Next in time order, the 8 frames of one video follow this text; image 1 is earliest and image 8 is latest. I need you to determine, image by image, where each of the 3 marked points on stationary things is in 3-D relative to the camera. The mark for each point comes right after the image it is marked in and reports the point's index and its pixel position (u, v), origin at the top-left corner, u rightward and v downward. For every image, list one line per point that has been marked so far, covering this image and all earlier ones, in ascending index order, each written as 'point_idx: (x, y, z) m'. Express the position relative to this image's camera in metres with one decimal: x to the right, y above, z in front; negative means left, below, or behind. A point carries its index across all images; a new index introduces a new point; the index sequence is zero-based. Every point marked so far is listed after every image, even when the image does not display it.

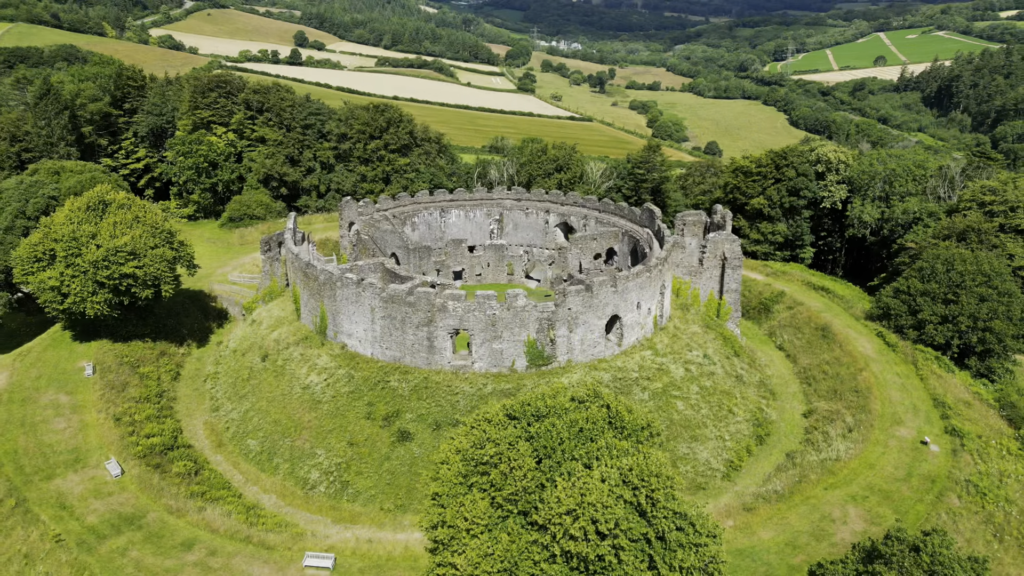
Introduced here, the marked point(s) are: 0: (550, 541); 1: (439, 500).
0: (+0.8, -5.4, +15.6) m
1: (-1.9, -5.2, +17.8) m
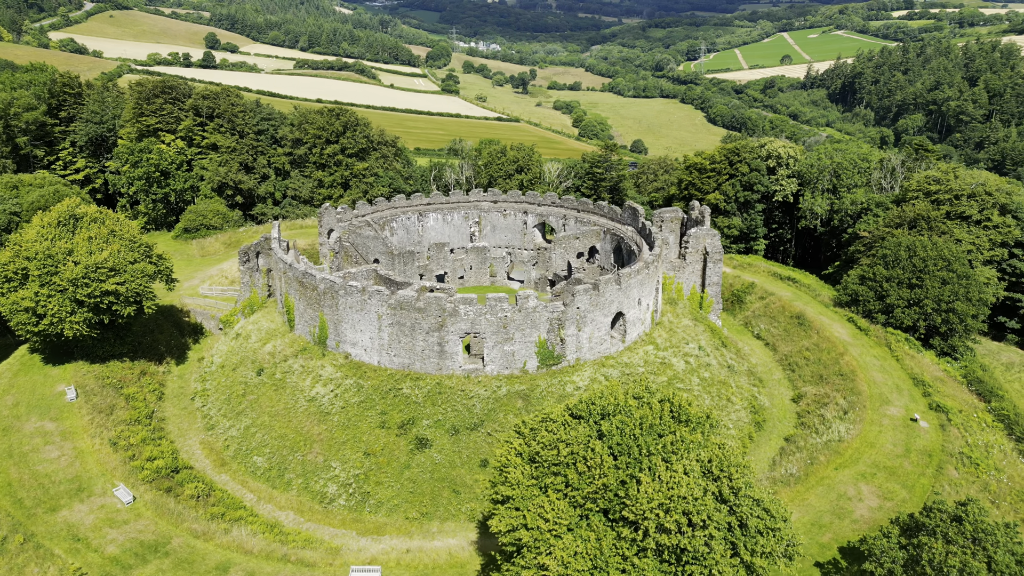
0: (+2.7, -5.4, +15.9) m
1: (-0.1, -5.2, +17.8) m
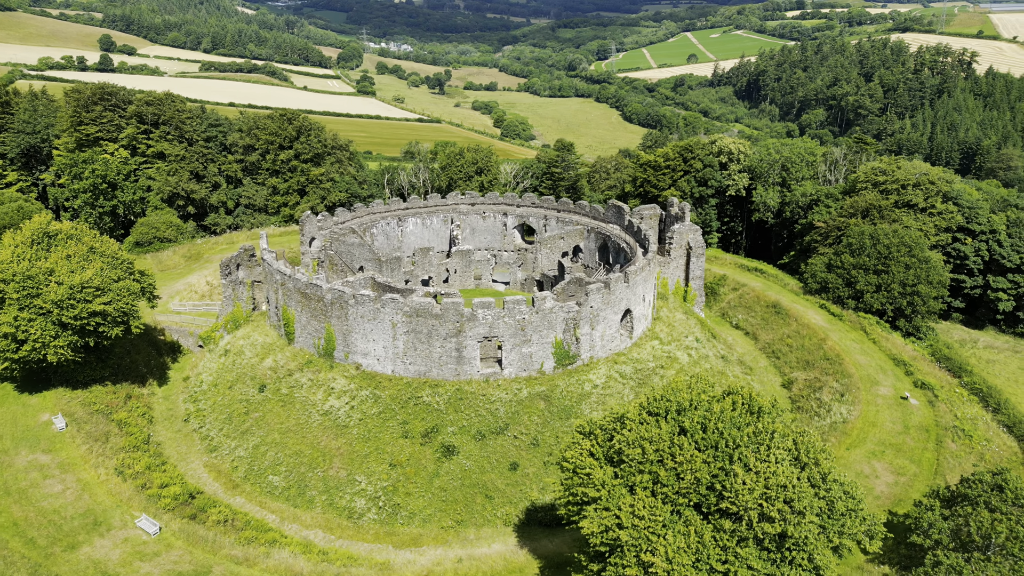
0: (+5.1, -5.3, +16.3) m
1: (+2.0, -5.3, +17.9) m
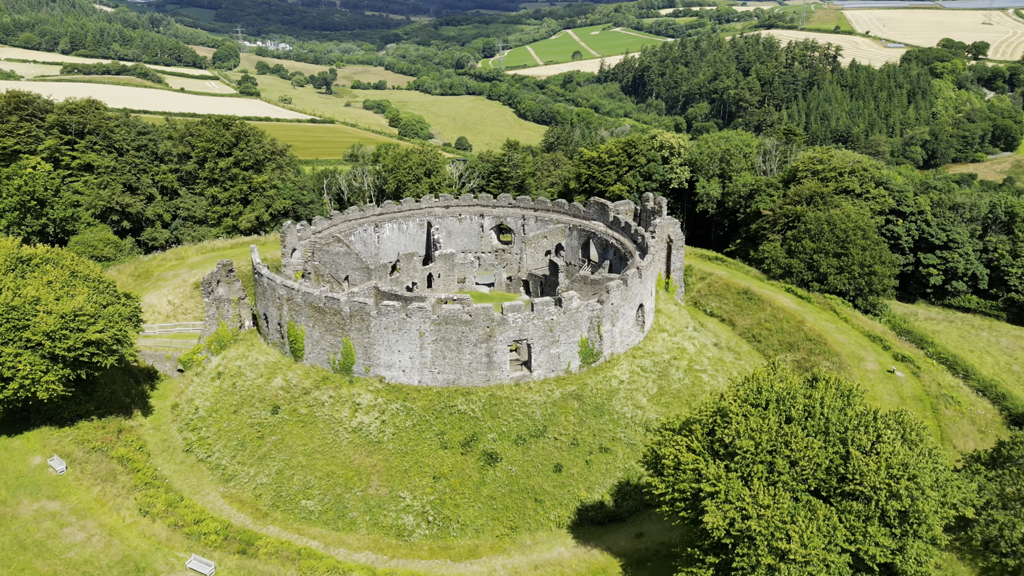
0: (+8.2, -5.1, +17.1) m
1: (+4.9, -5.2, +18.2) m
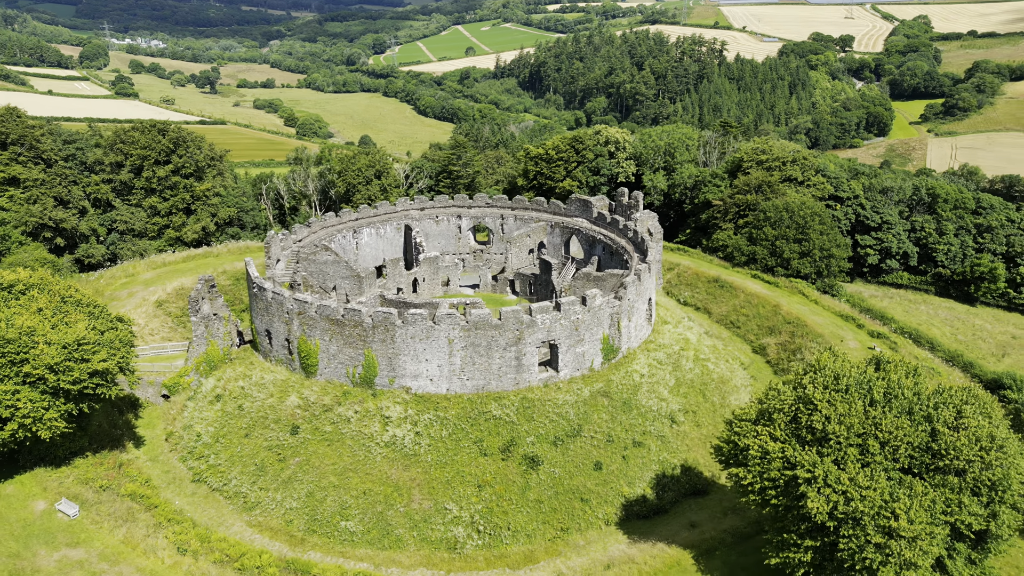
0: (+11.0, -4.7, +18.2) m
1: (+7.6, -5.0, +18.9) m
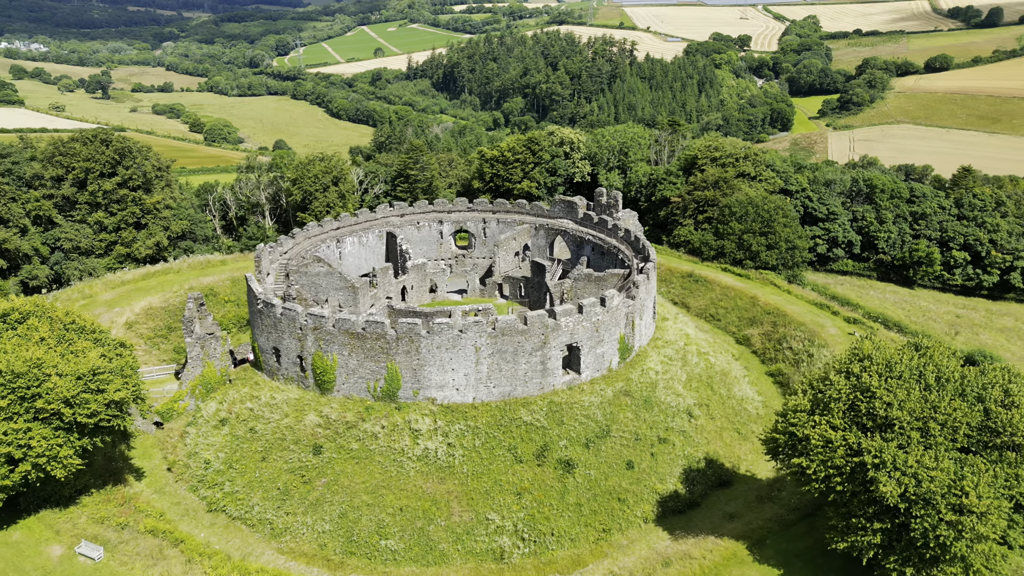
0: (+13.2, -4.4, +19.4) m
1: (+9.8, -4.8, +19.7) m
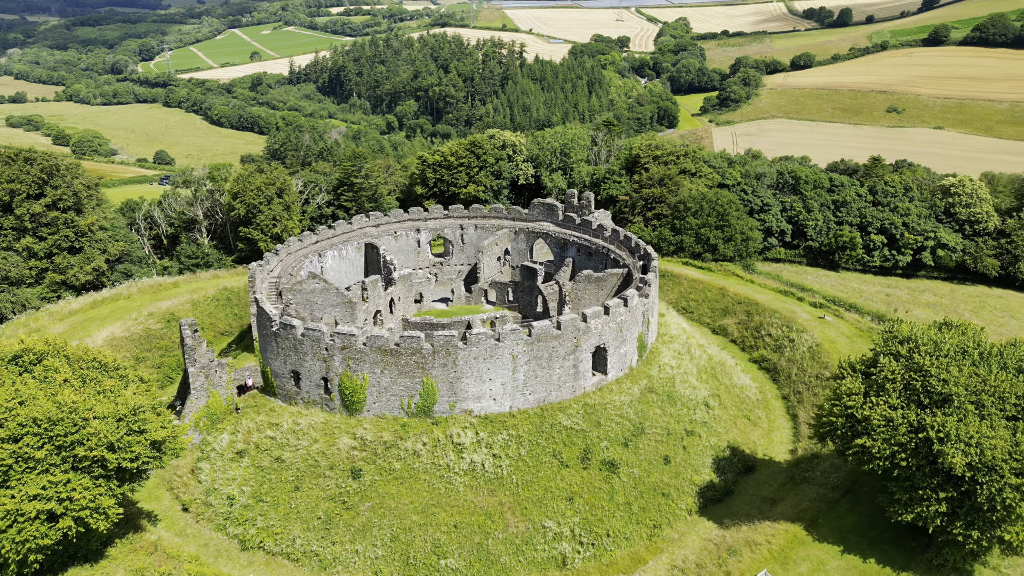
0: (+15.7, -3.7, +21.4) m
1: (+12.4, -4.4, +21.2) m
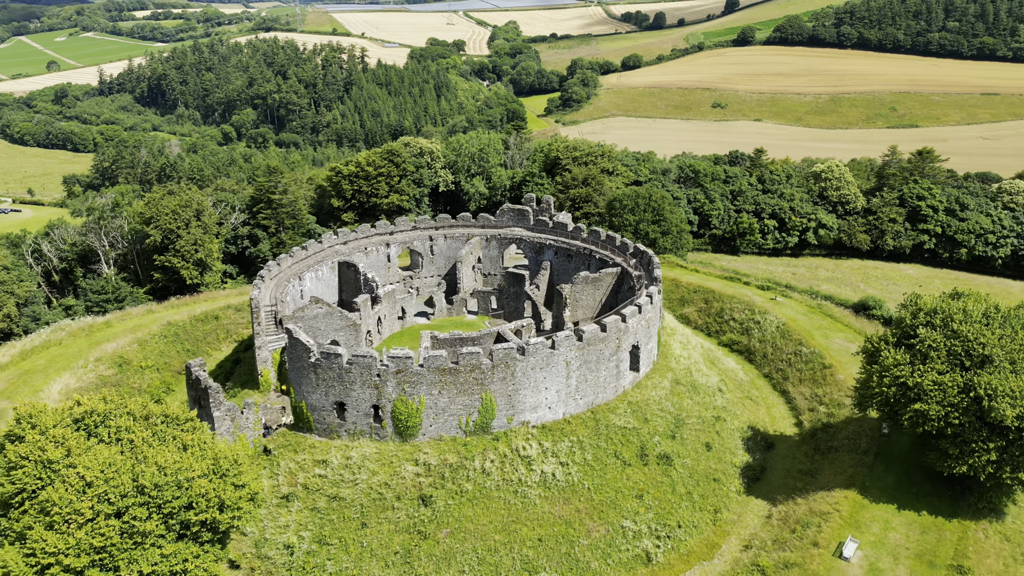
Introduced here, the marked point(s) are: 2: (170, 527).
0: (+18.7, -2.6, +24.9) m
1: (+15.5, -3.6, +23.9) m
2: (-8.2, -5.8, +17.7) m
